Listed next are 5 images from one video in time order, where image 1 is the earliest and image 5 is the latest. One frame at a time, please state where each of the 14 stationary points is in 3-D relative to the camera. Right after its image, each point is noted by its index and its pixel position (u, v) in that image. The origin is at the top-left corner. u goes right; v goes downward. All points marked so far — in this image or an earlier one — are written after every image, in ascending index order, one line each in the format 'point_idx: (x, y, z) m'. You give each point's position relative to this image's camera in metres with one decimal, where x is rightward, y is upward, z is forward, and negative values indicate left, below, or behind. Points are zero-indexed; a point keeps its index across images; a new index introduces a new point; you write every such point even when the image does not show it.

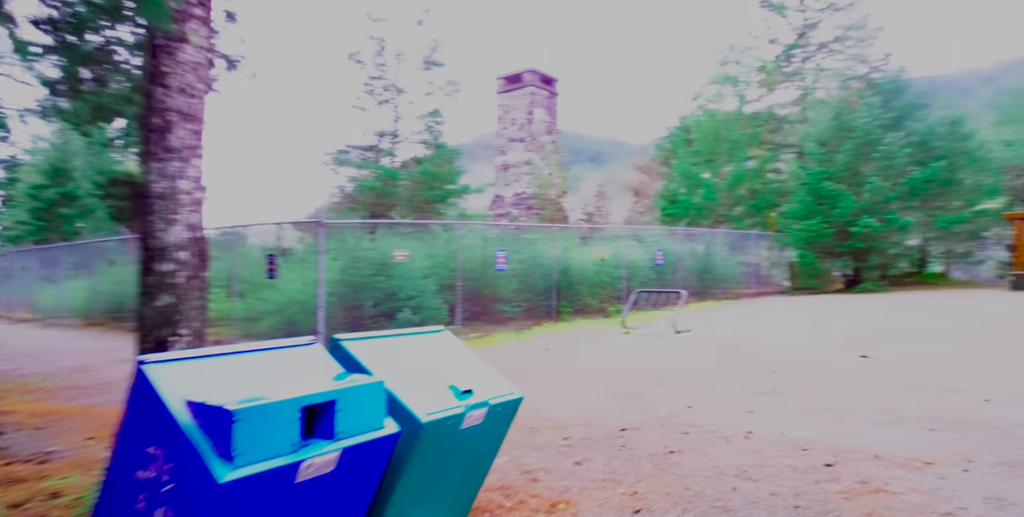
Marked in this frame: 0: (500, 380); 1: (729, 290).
0: (0.0, -0.6, +3.1) m
1: (+6.5, -0.9, +17.6) m
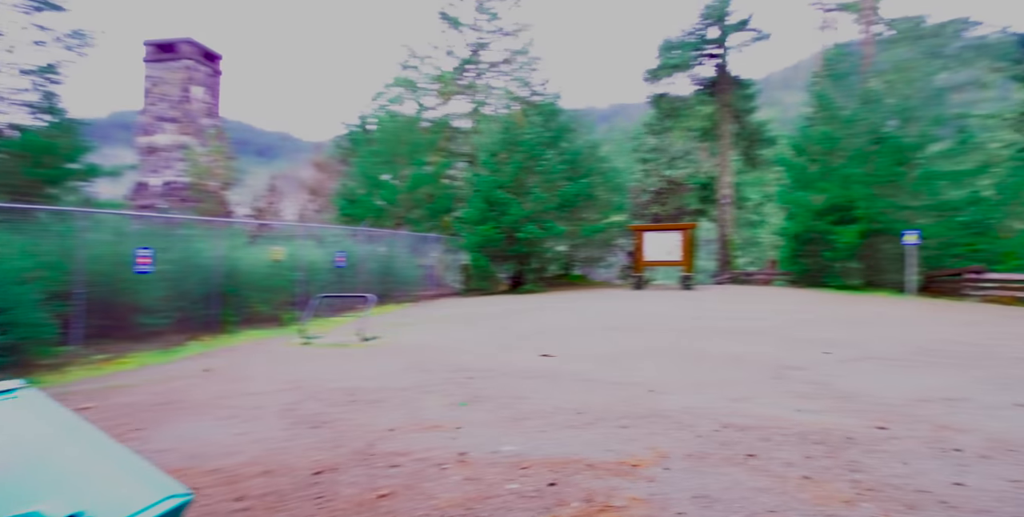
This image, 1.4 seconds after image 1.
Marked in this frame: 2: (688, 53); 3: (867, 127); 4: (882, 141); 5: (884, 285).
0: (-1.1, -0.6, +1.8) m
1: (-3.1, -1.0, +17.6) m
2: (+5.9, +6.9, +19.8) m
3: (+9.3, +3.5, +15.2) m
4: (+9.3, +3.0, +14.6) m
5: (+9.6, -0.7, +15.0) m
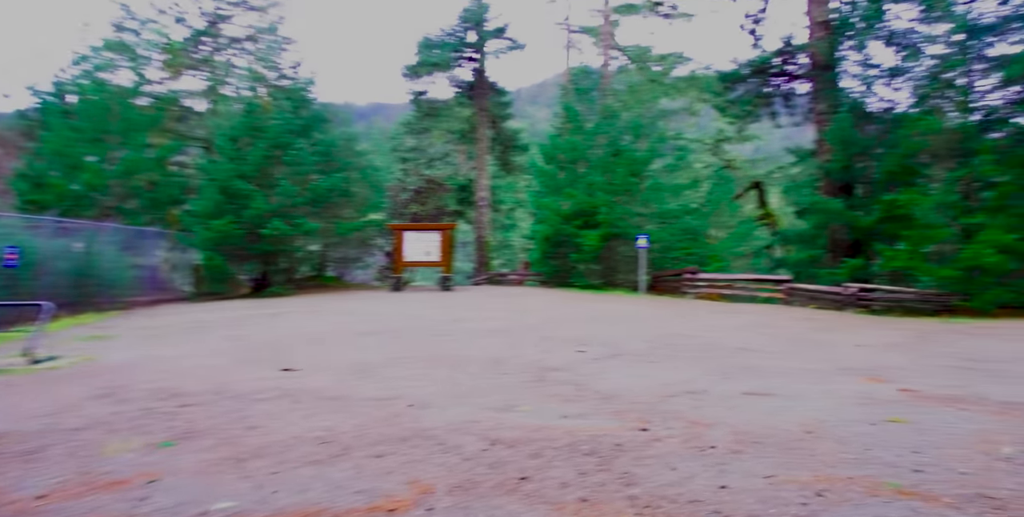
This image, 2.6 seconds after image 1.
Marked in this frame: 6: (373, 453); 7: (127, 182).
0: (-1.6, -0.6, +0.4) m
1: (-9.6, -1.0, +14.1) m
2: (-2.2, +6.9, +19.8) m
3: (+2.7, +3.5, +16.9) m
4: (+3.0, +2.9, +16.4) m
5: (+3.0, -0.7, +16.8) m
6: (-1.0, -1.4, +4.1) m
7: (-12.5, +2.5, +18.8) m
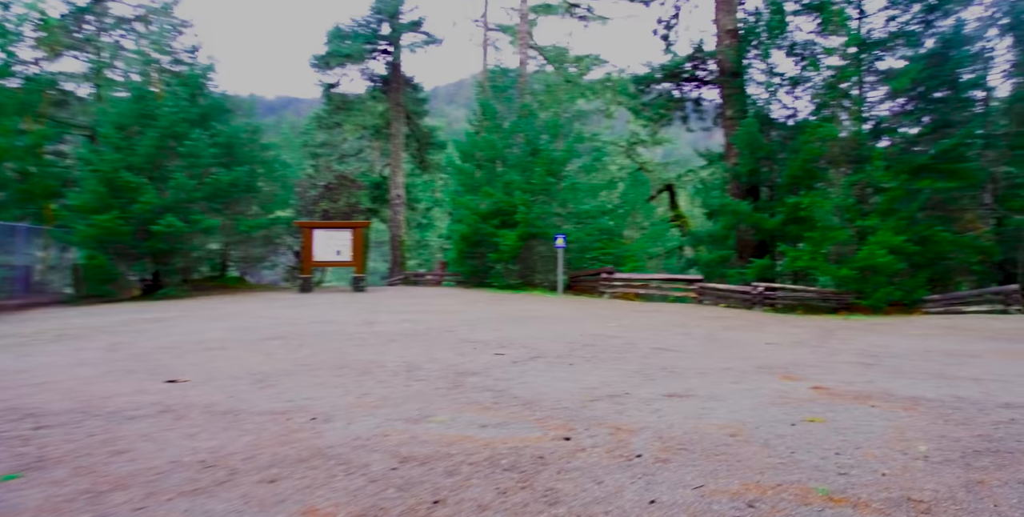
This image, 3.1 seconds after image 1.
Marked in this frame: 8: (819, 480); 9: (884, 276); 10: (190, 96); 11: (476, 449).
0: (-1.6, -0.6, -0.1) m
1: (-11.5, -0.9, +12.3) m
2: (-4.9, +6.9, +19.0) m
3: (+0.3, +3.5, +16.8) m
4: (+0.7, +2.9, +16.3) m
5: (+0.6, -0.7, +16.7) m
6: (-1.5, -1.3, +3.5) m
7: (-15.0, +2.6, +16.6) m
8: (+1.5, -1.1, +2.8) m
9: (+7.2, -0.3, +11.3) m
10: (-9.5, +4.8, +17.2) m
11: (-0.2, -1.2, +3.6) m
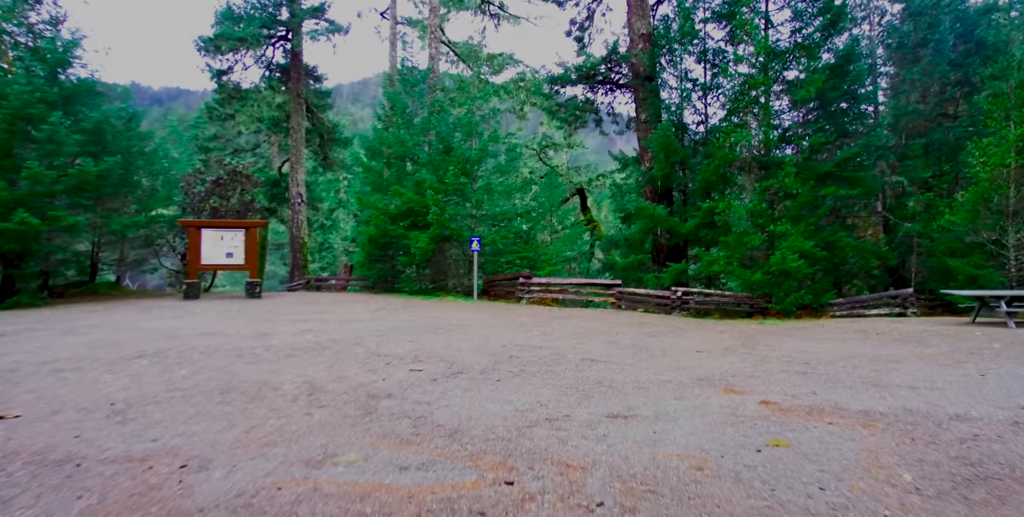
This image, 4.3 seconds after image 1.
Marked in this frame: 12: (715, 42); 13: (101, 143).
0: (-1.3, -0.6, -1.0) m
1: (-13.1, -1.0, +9.7) m
2: (-7.6, +6.8, +17.3) m
3: (-2.1, +3.4, +16.0) m
4: (-1.7, +2.9, +15.6) m
5: (-1.8, -0.8, +16.0) m
6: (-1.8, -1.4, +2.6) m
7: (-17.2, +2.5, +13.4) m
8: (+1.2, -1.1, +2.4) m
9: (+5.5, -0.4, +11.6) m
10: (-11.9, +4.7, +14.9) m
11: (-0.6, -1.2, +2.9) m
12: (+5.0, +5.3, +14.5) m
13: (-10.9, +3.0, +15.5) m
